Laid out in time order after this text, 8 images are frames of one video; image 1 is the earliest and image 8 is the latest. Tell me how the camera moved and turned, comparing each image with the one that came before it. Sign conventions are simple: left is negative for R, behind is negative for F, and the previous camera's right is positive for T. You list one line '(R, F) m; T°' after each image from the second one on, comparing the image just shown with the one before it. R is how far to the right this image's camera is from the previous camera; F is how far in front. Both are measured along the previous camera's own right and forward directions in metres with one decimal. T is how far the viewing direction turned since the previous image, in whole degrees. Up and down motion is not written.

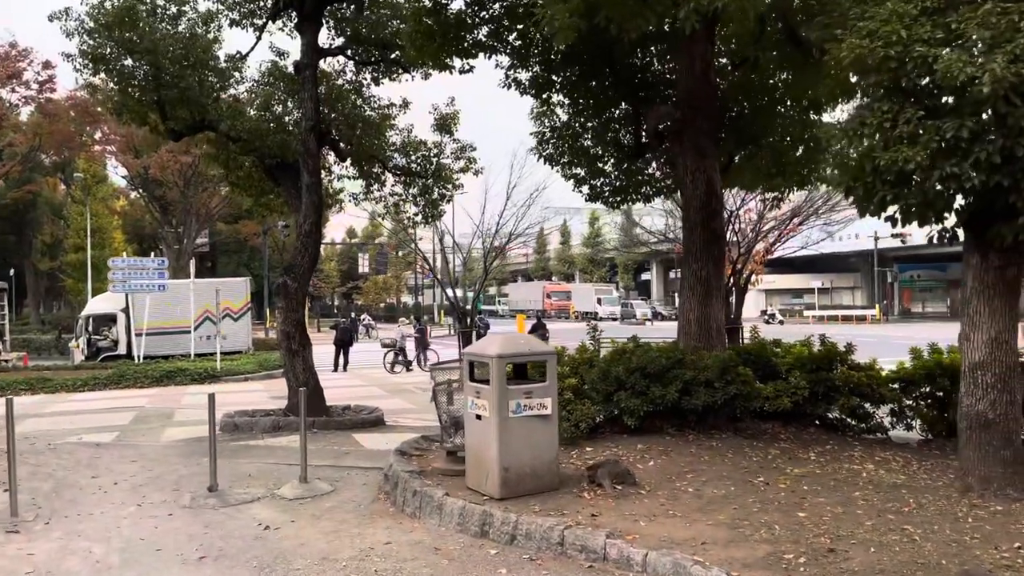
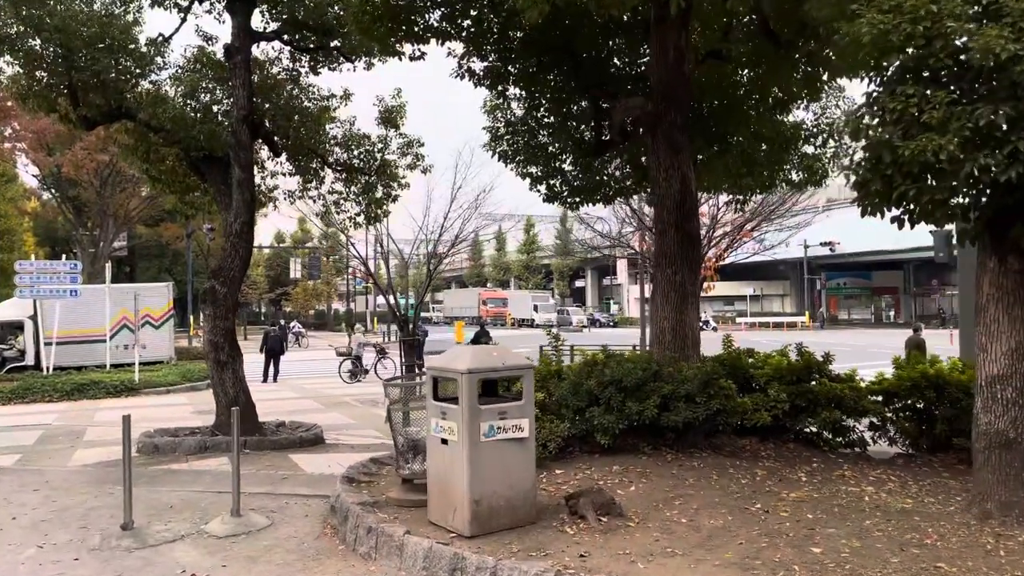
(-0.3, +0.8) m; +5°
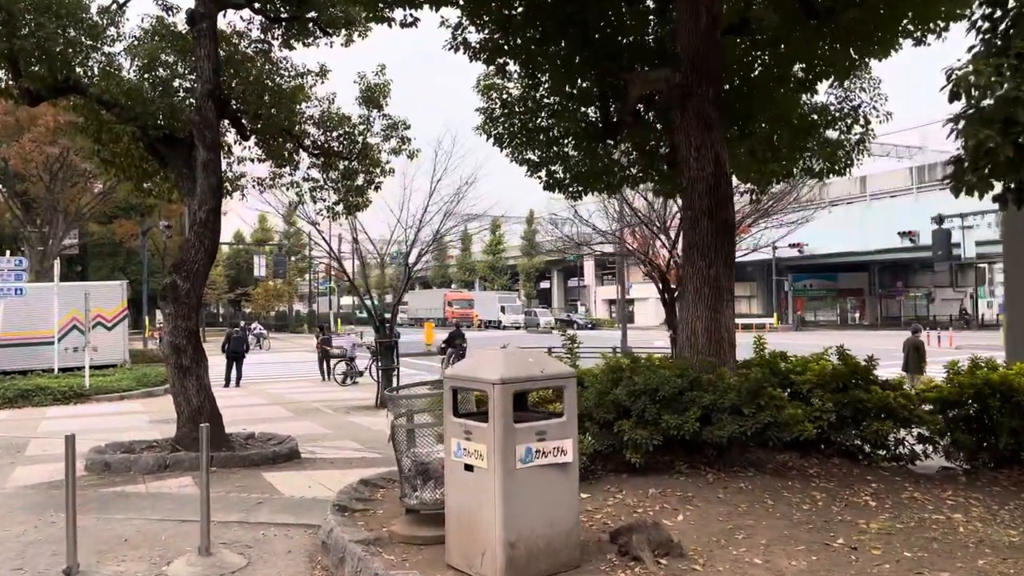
(-0.4, +1.0) m; +3°
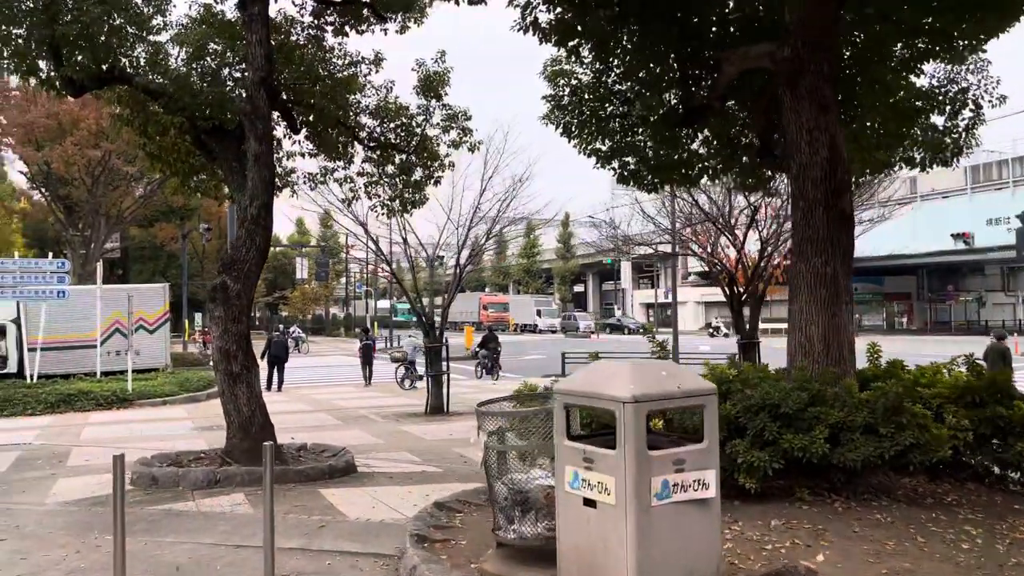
(-0.4, +0.7) m; -2°
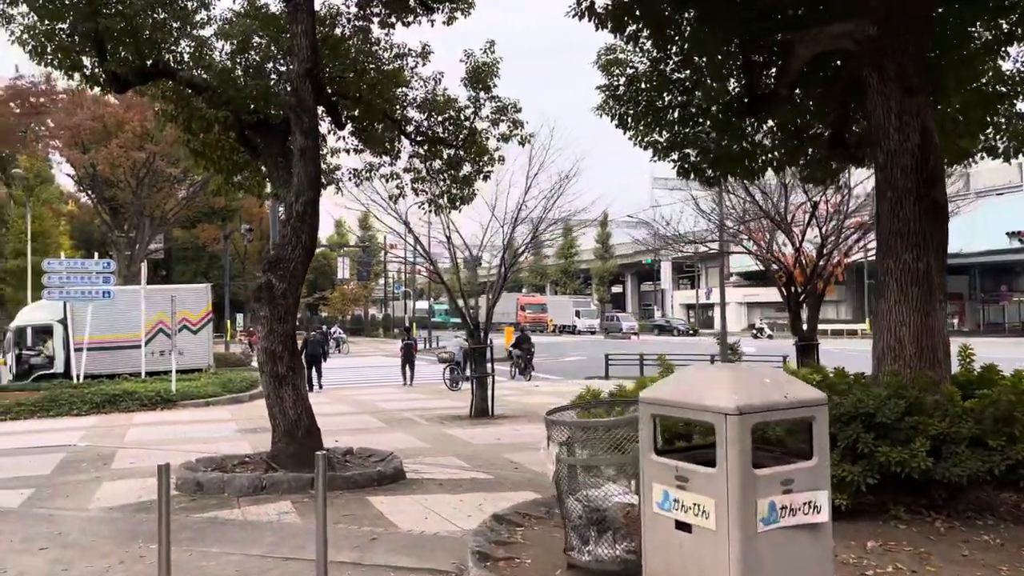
(-0.2, +0.4) m; -3°
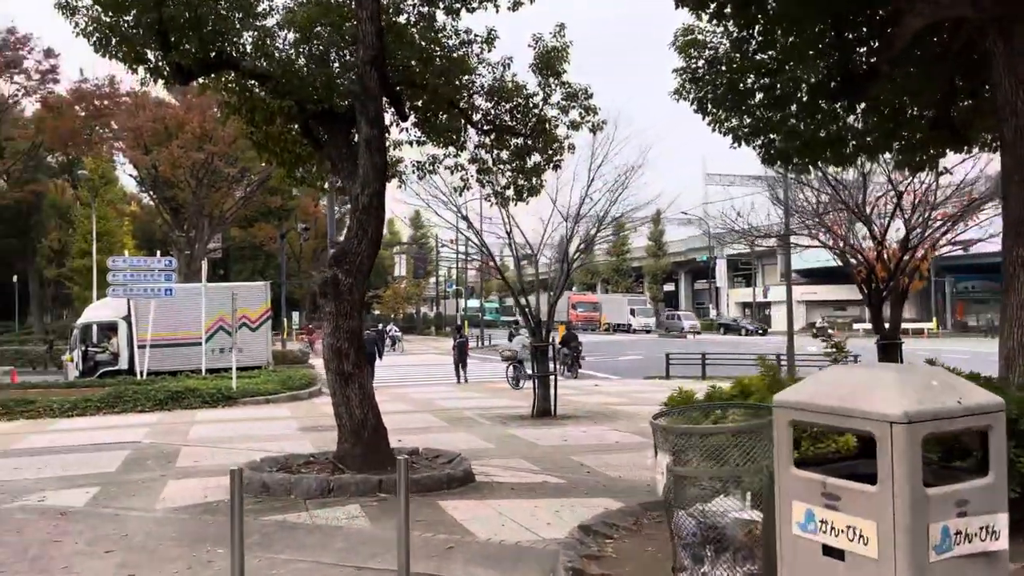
(-0.2, +0.4) m; -4°
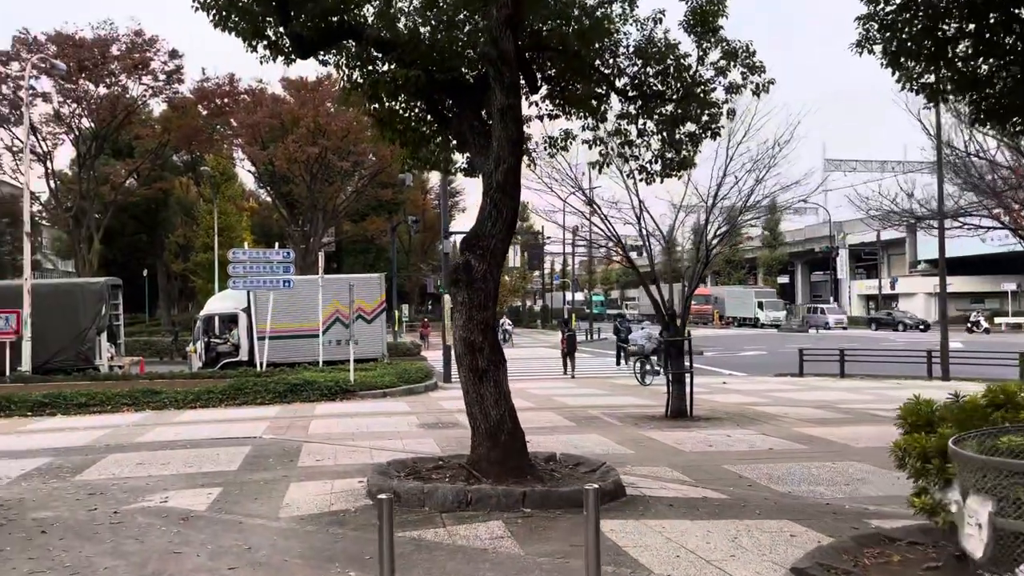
(-0.5, +0.9) m; -7°
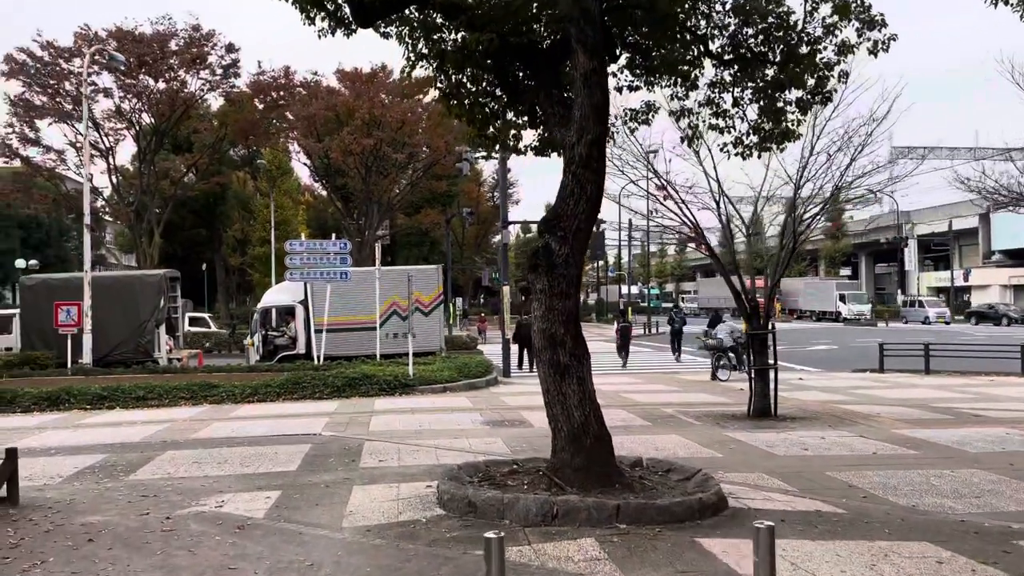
(-0.3, +0.7) m; -4°
